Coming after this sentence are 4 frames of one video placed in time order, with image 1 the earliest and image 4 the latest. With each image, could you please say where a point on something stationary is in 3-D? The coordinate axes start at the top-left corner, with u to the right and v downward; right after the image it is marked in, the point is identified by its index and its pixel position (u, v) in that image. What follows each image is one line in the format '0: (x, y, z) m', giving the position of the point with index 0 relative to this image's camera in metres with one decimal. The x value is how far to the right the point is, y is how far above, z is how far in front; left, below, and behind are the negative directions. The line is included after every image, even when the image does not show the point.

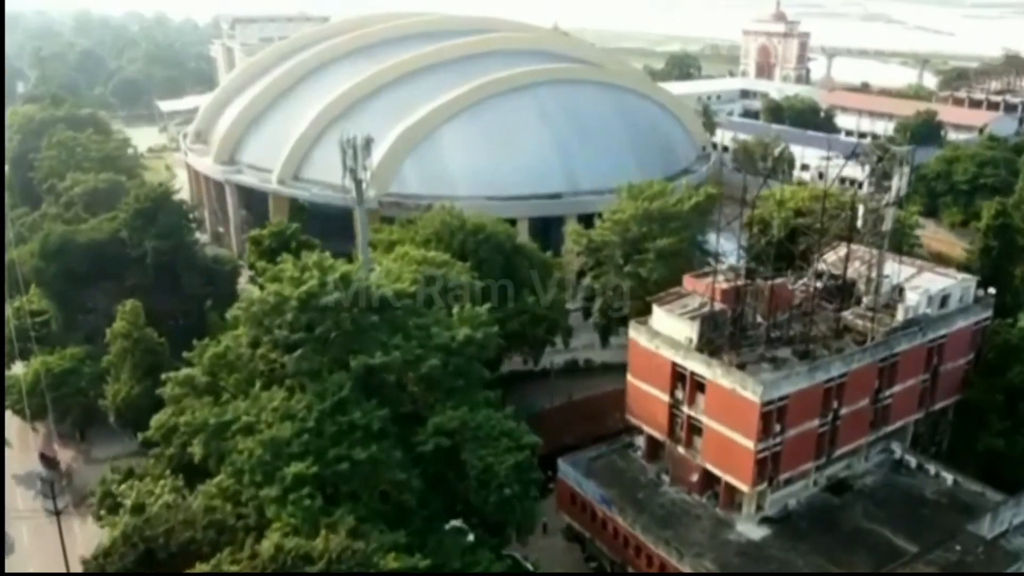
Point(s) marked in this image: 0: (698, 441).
0: (+2.2, -1.8, +11.3) m
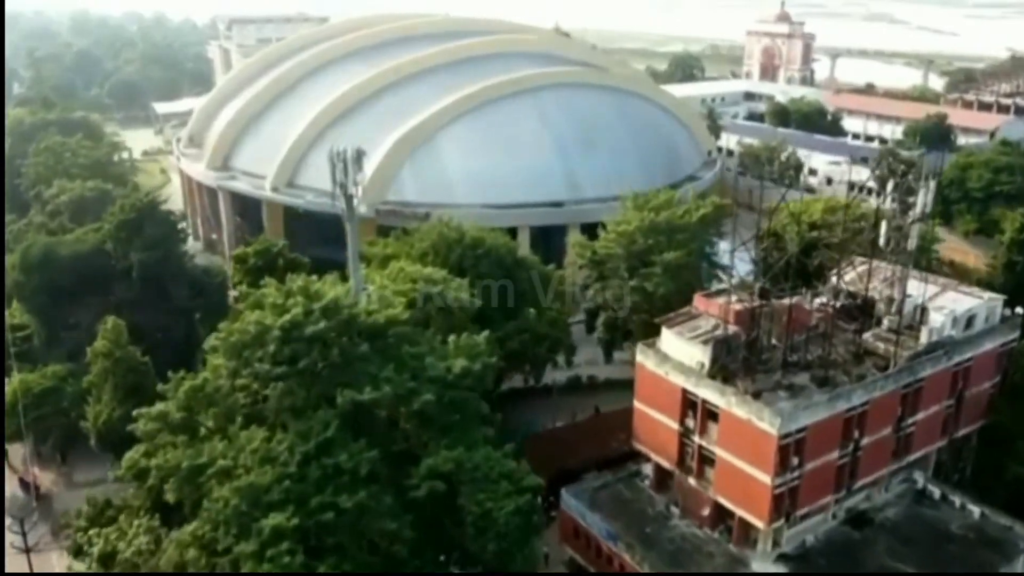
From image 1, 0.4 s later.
0: (+2.2, -2.1, +10.6) m
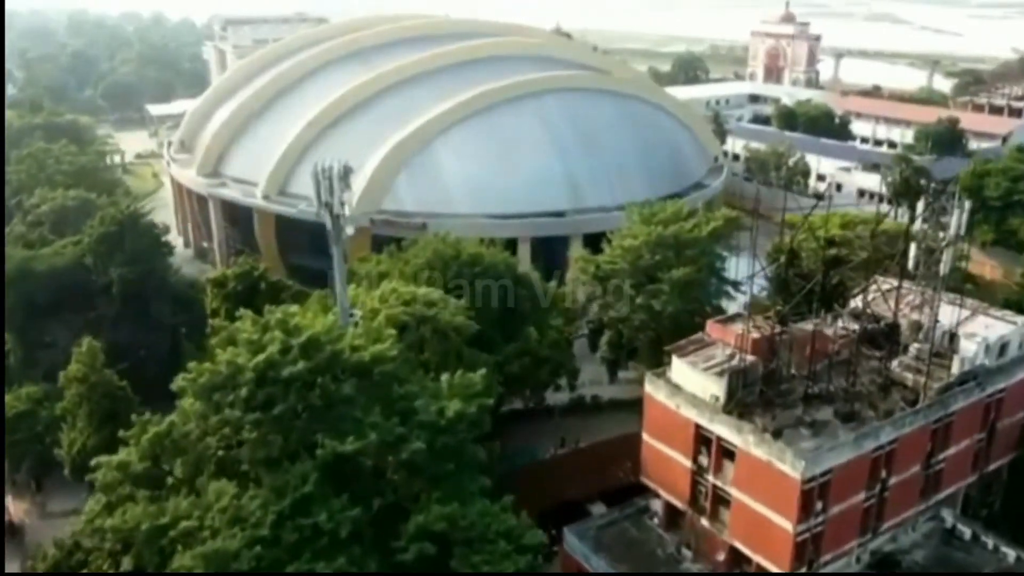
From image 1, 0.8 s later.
0: (+2.2, -2.3, +9.8) m
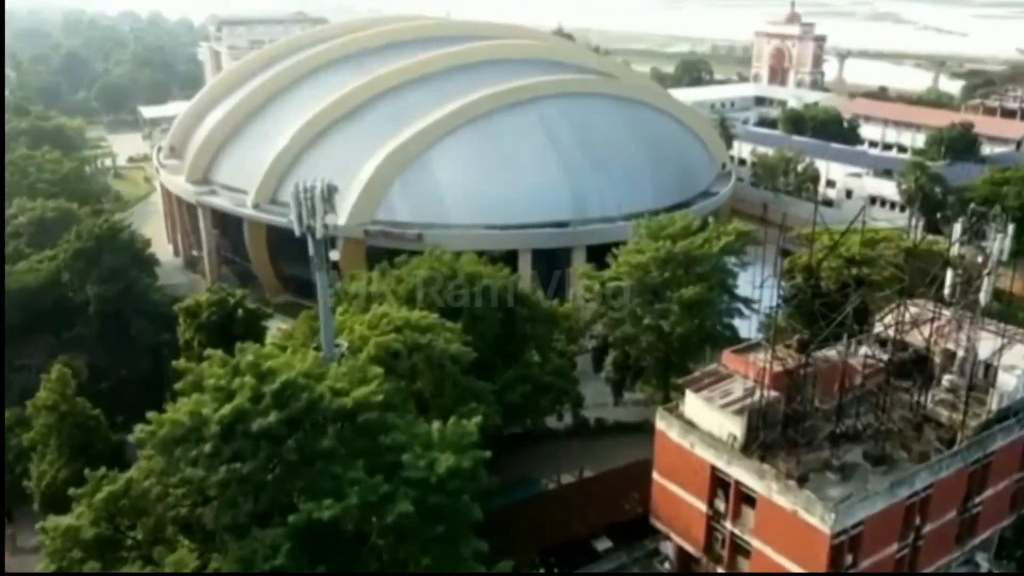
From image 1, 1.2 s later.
0: (+2.2, -2.6, +9.0) m
